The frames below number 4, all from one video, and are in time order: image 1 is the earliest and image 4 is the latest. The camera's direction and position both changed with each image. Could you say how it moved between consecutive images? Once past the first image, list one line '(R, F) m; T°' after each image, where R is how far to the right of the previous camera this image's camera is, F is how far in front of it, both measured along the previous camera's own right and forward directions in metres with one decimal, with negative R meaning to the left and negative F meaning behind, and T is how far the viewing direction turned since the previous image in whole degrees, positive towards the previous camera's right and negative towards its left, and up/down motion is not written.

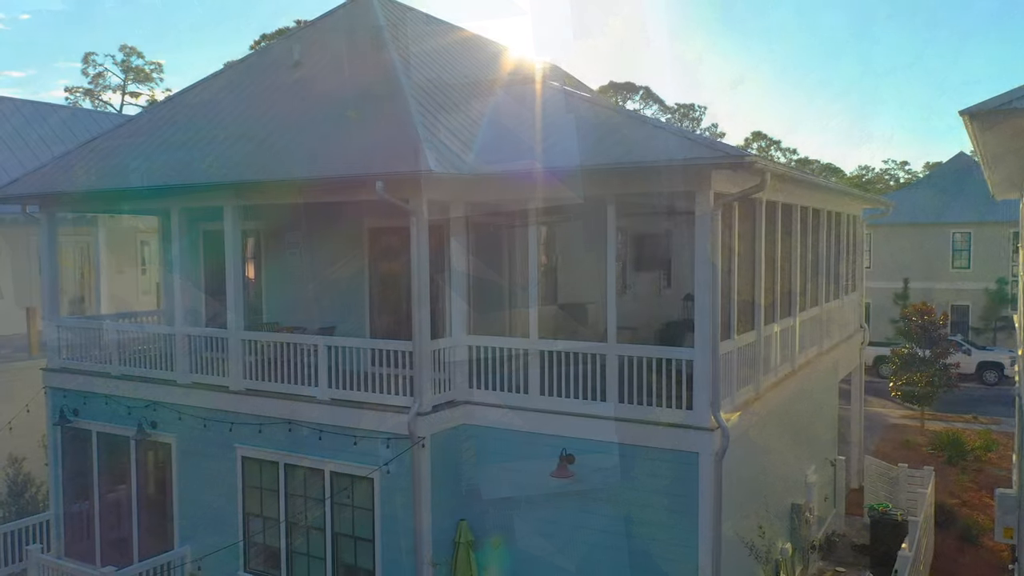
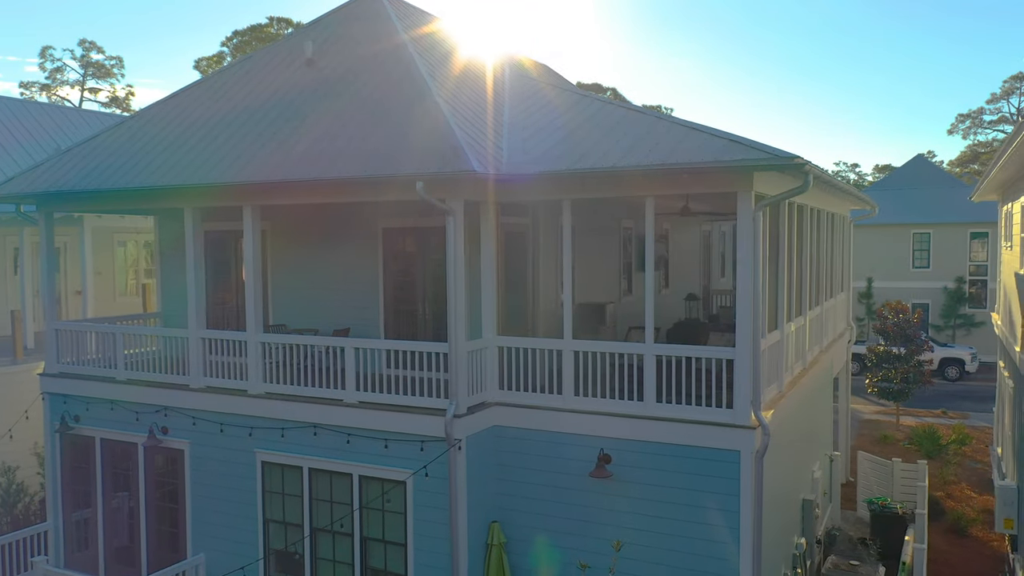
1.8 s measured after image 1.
(-0.9, 0.0) m; +3°
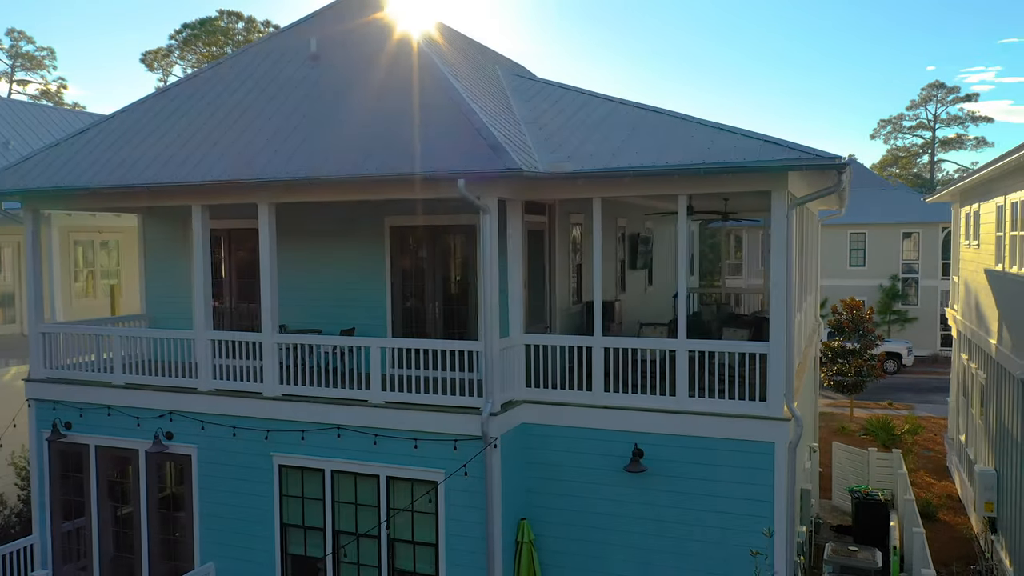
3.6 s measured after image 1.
(-1.1, 0.0) m; +5°
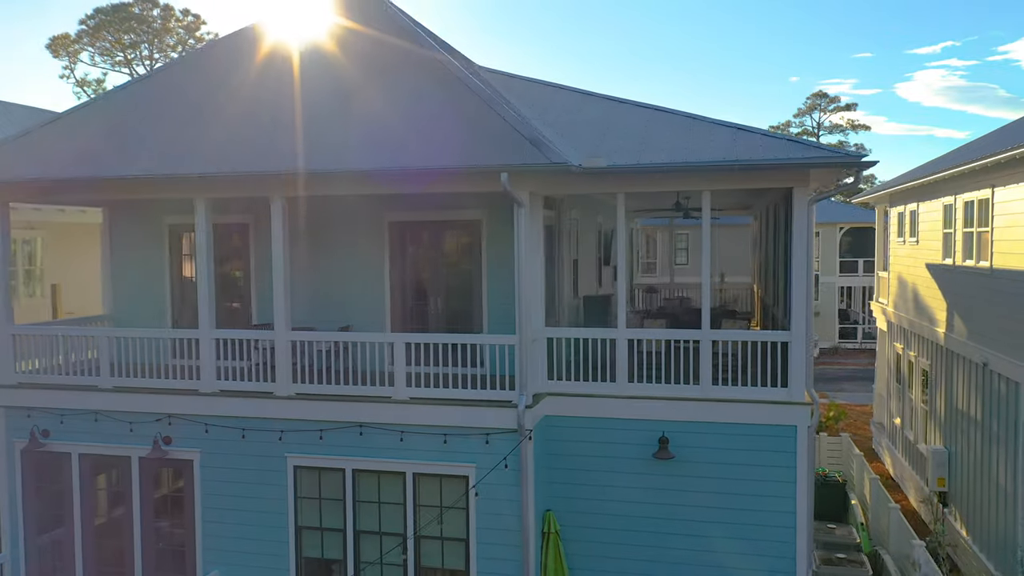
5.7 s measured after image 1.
(-1.5, 0.0) m; +8°
